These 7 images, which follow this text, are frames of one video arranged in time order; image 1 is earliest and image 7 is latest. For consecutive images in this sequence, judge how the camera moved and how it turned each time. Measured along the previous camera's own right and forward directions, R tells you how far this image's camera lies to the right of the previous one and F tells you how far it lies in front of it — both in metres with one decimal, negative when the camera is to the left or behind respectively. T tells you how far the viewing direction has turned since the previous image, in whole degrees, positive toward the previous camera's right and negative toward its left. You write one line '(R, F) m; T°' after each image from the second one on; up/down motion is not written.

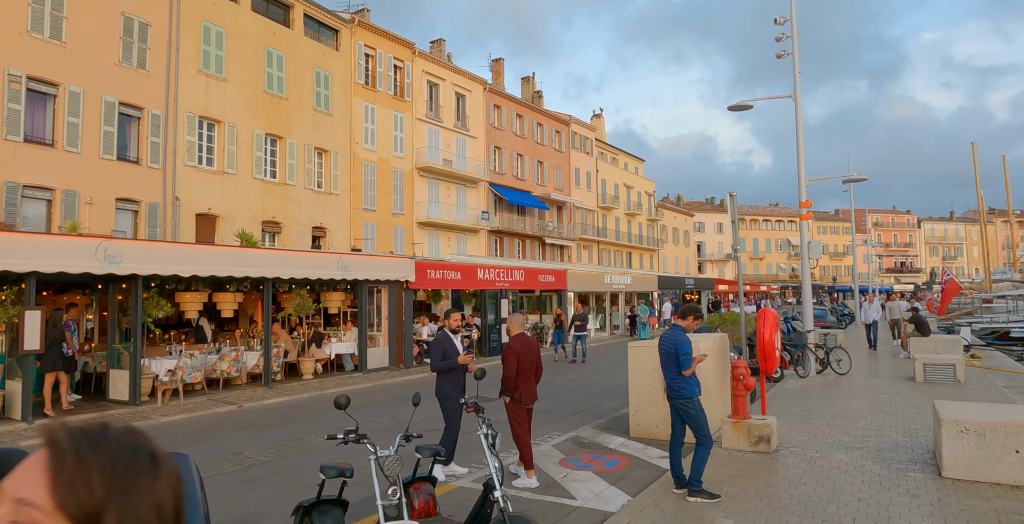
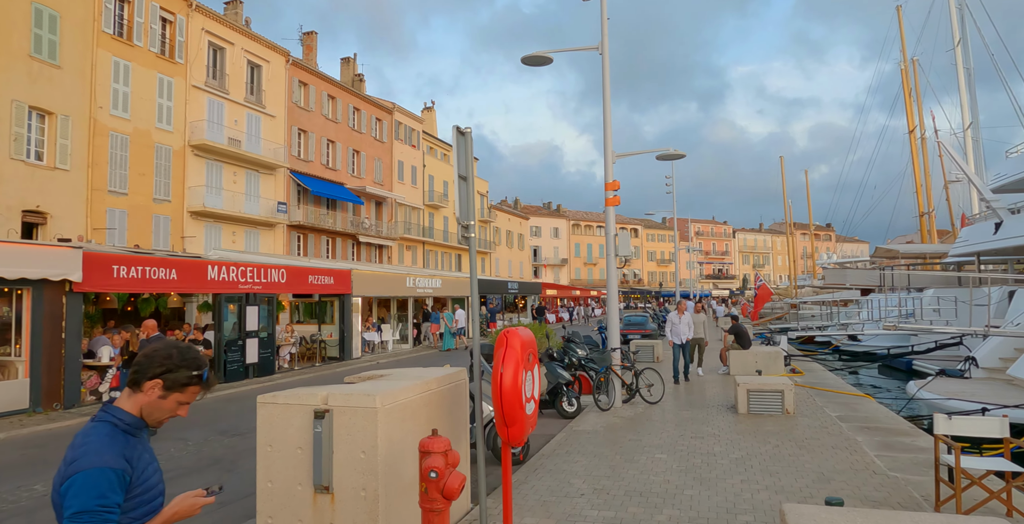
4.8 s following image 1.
(+2.6, +4.1) m; +14°
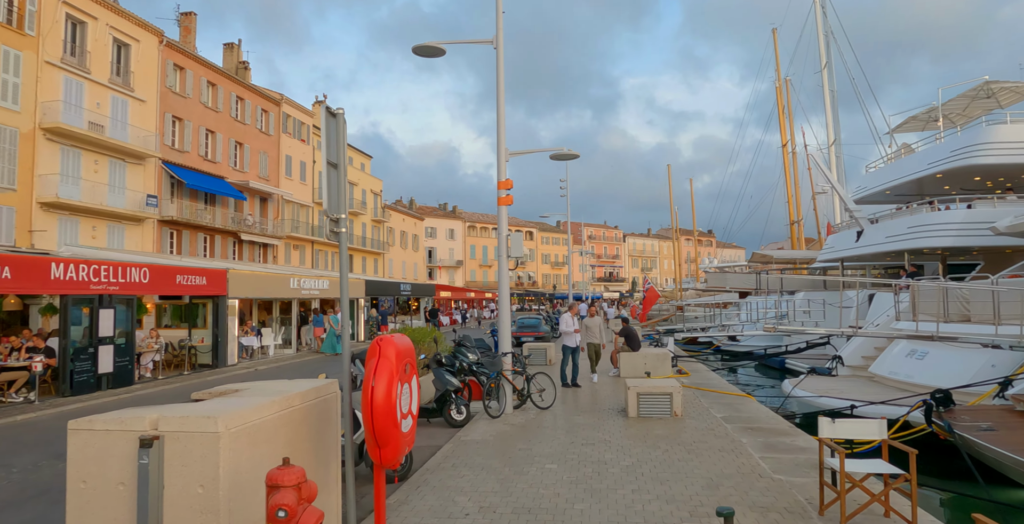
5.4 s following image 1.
(+0.1, +0.5) m; +10°
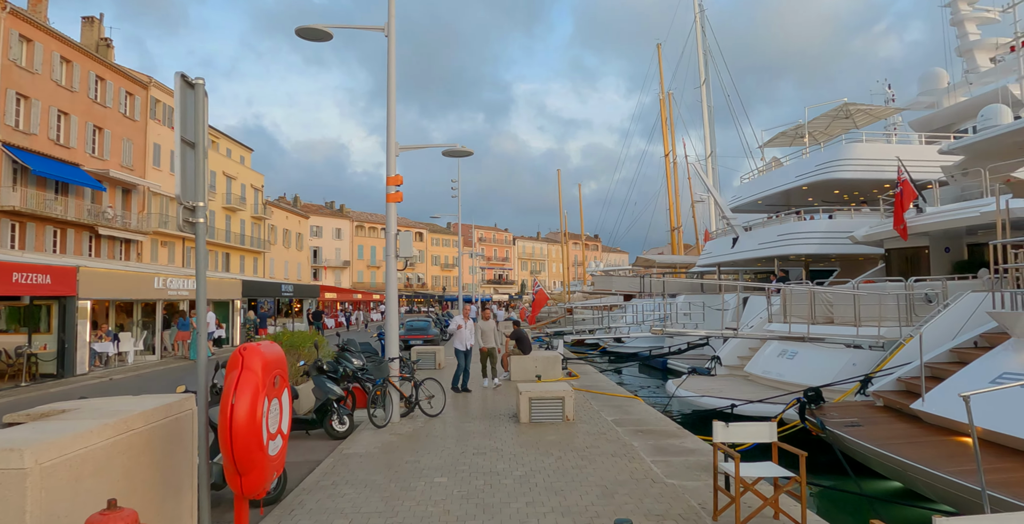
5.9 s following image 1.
(0.0, +0.3) m; +11°
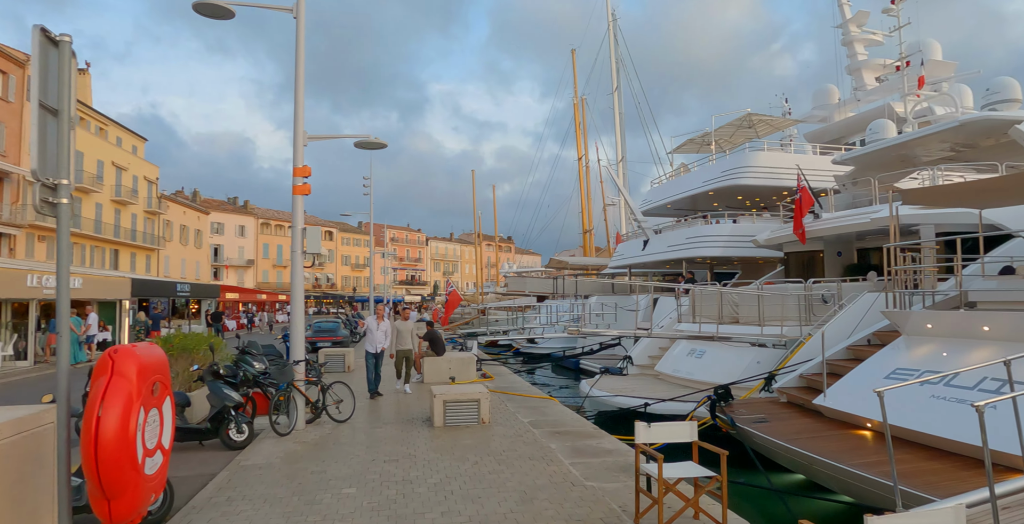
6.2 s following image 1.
(0.0, +0.2) m; +8°
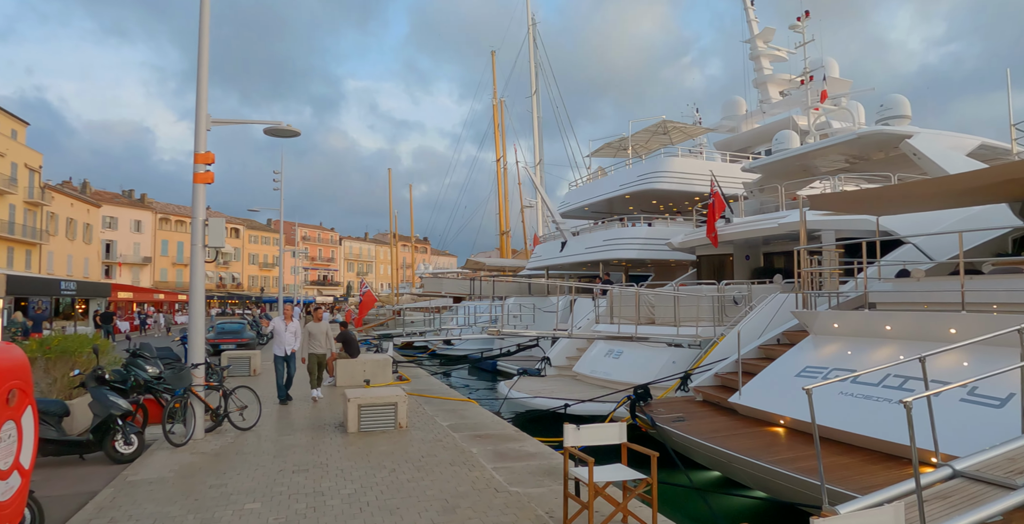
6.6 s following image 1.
(0.0, +0.2) m; +8°
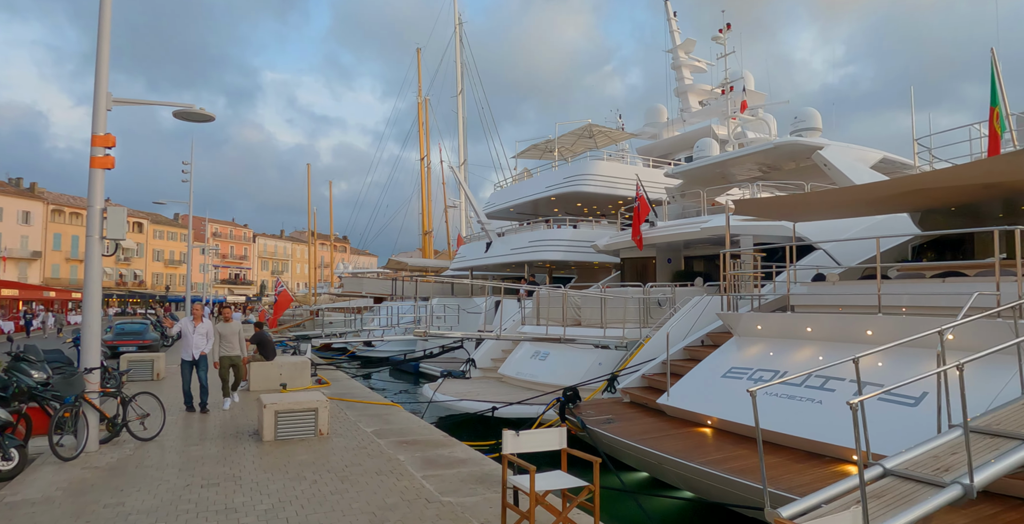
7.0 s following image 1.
(-0.1, +0.1) m; +7°
